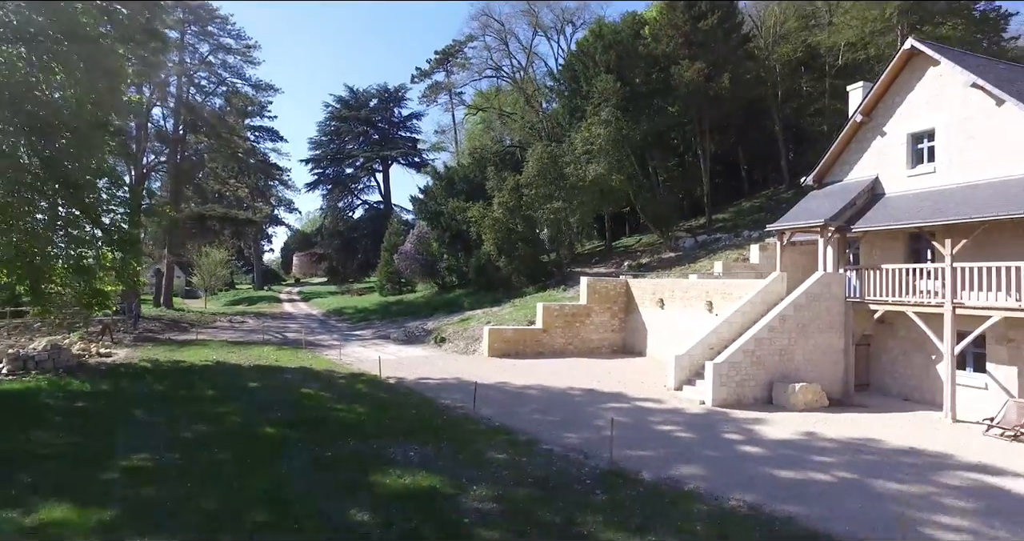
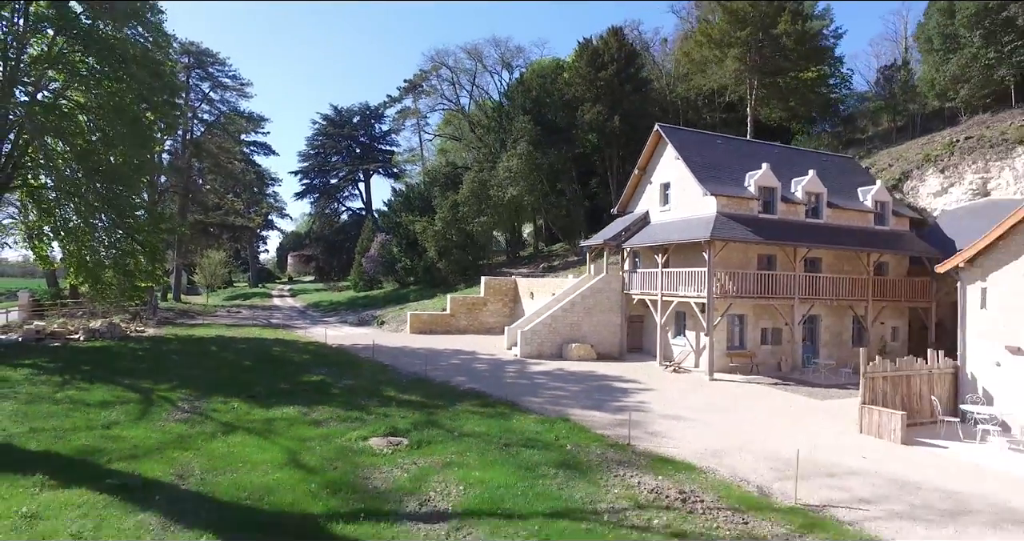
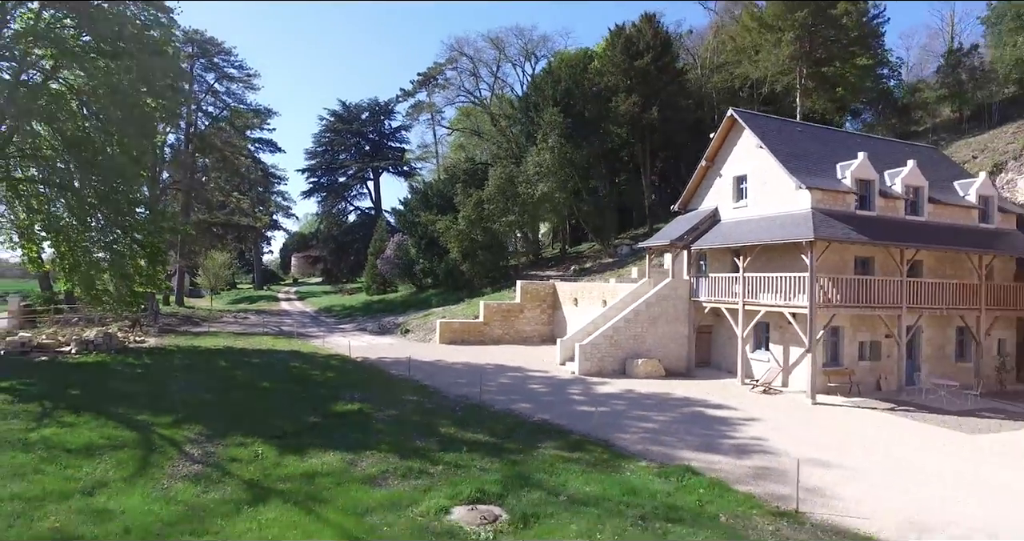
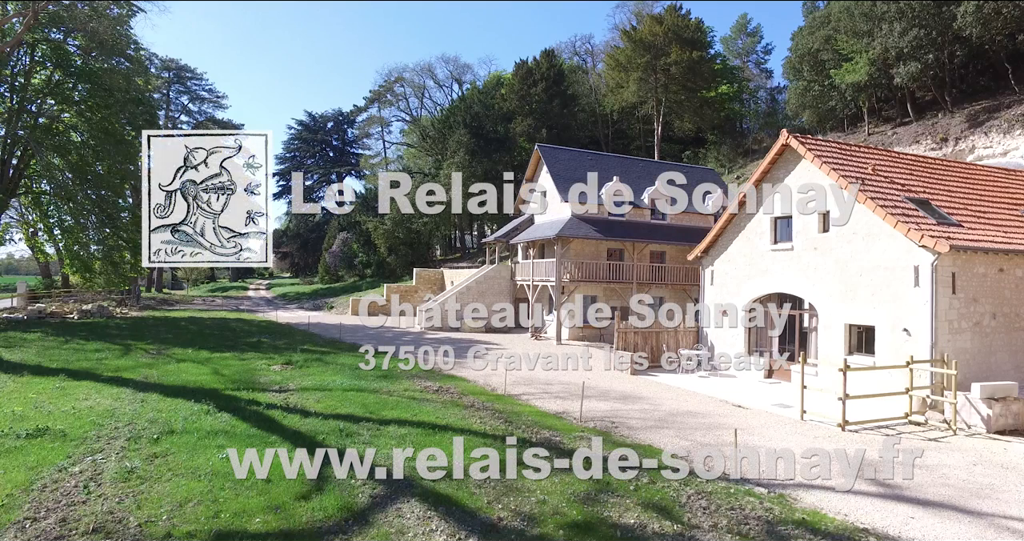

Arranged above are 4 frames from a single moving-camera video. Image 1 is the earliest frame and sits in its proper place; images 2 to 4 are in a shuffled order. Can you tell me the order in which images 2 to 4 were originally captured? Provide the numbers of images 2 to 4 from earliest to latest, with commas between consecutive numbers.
3, 2, 4
